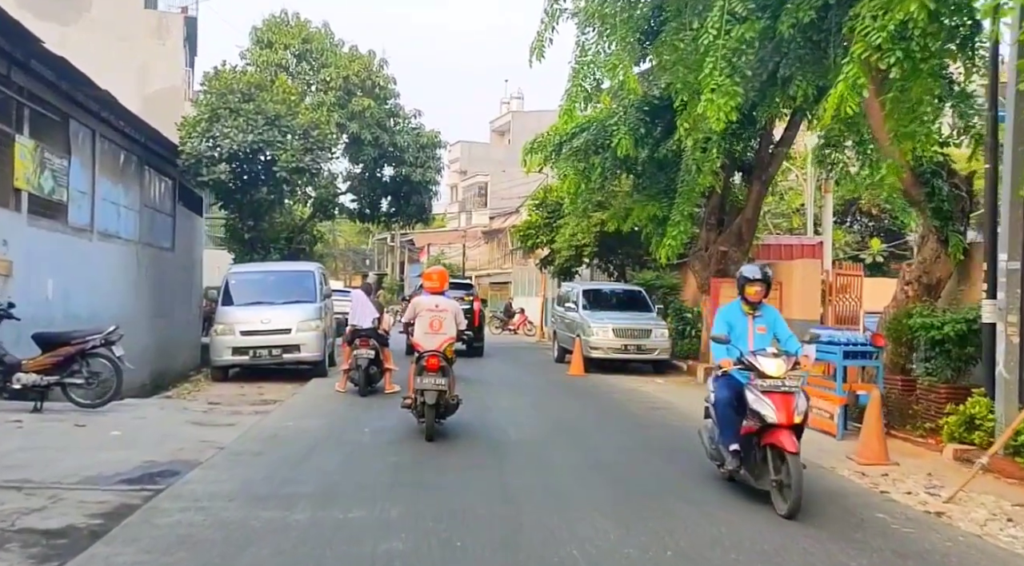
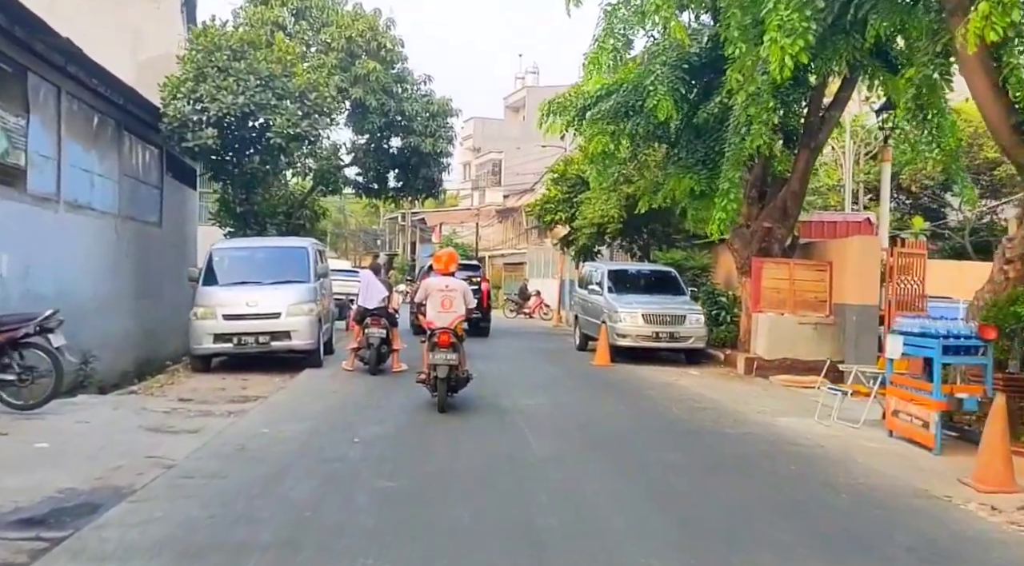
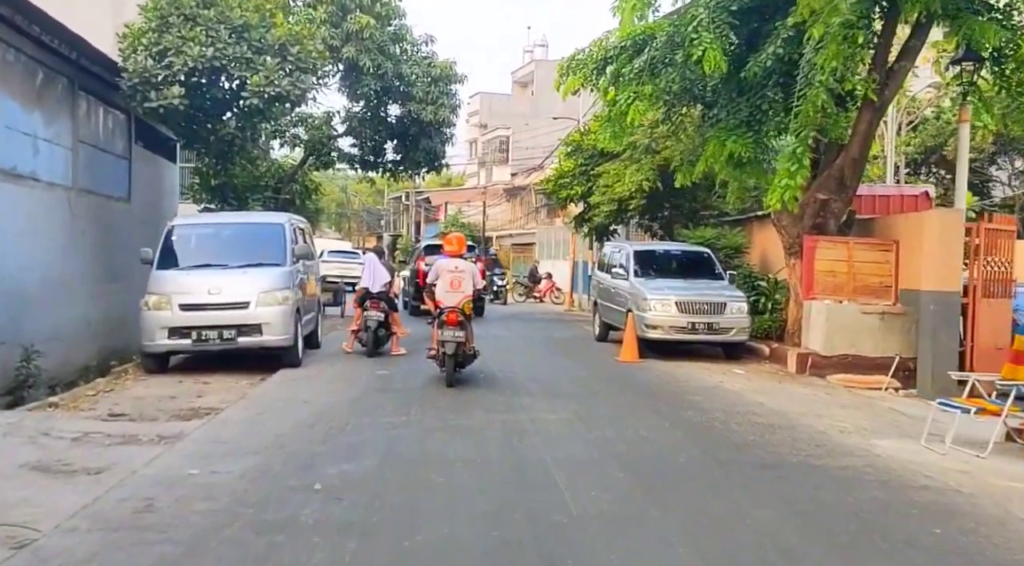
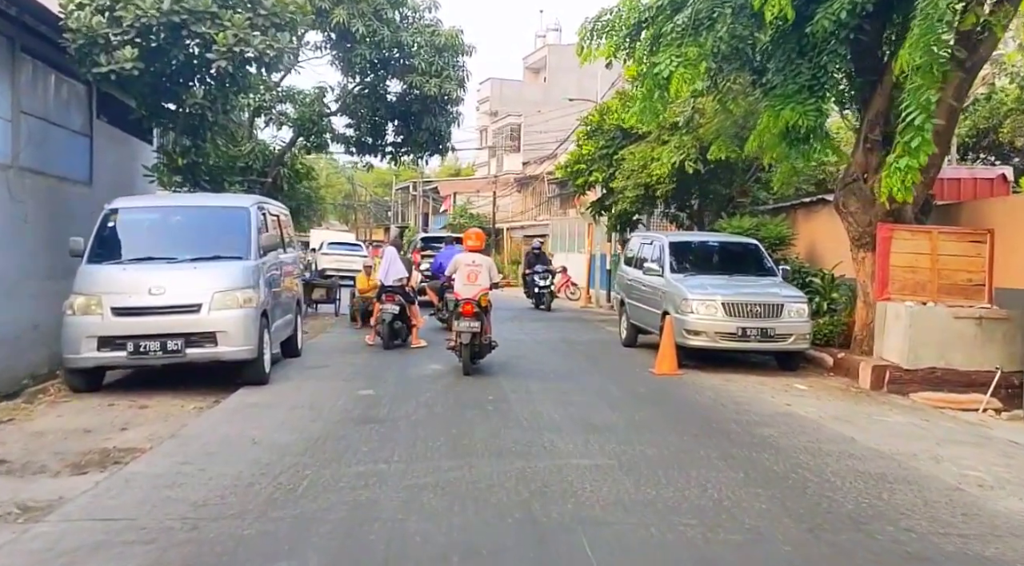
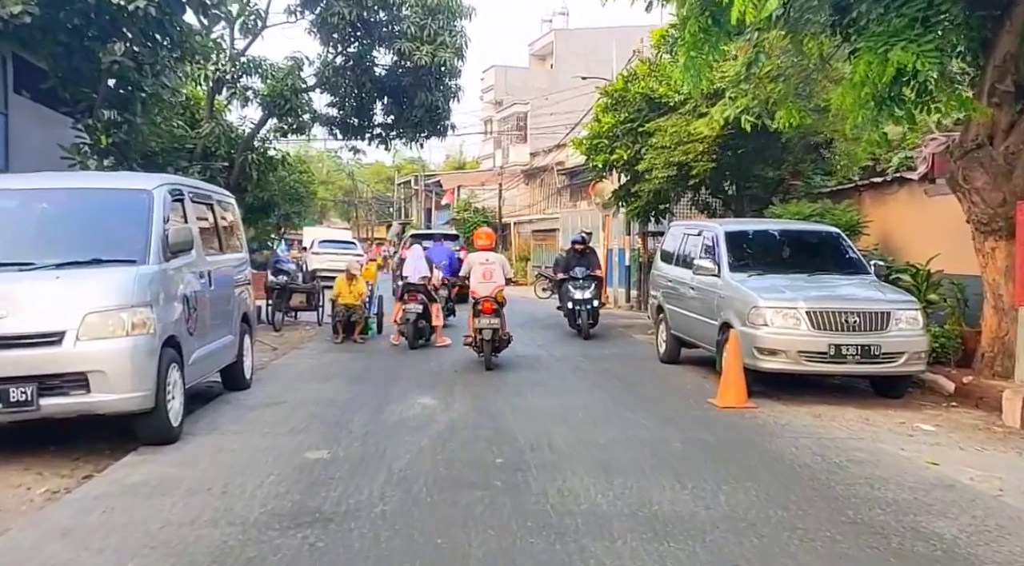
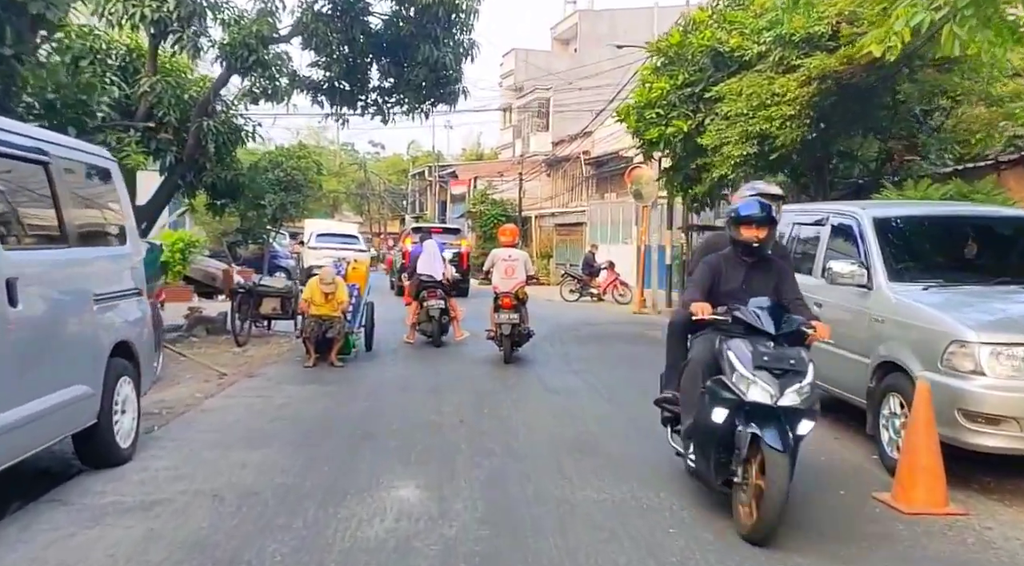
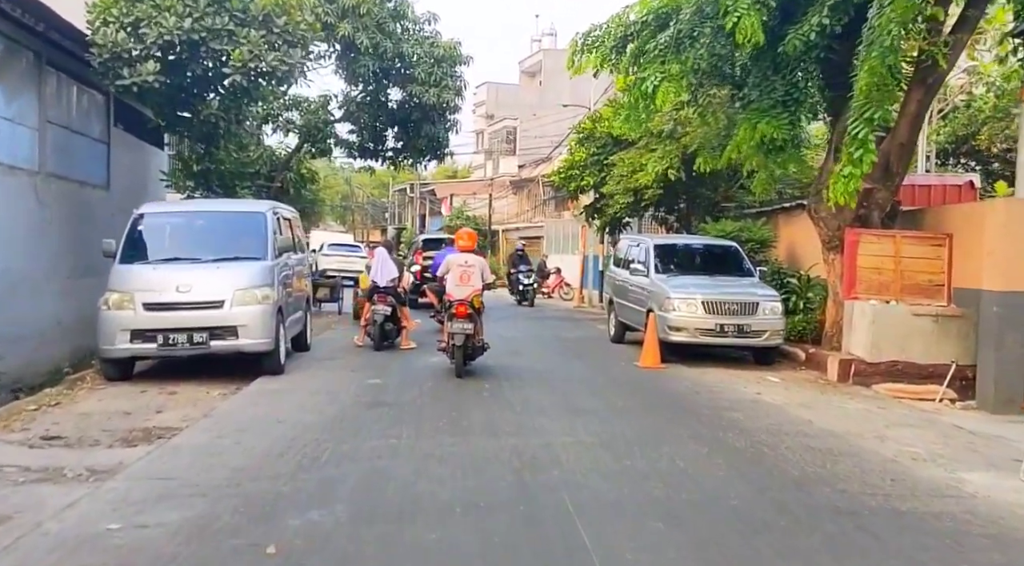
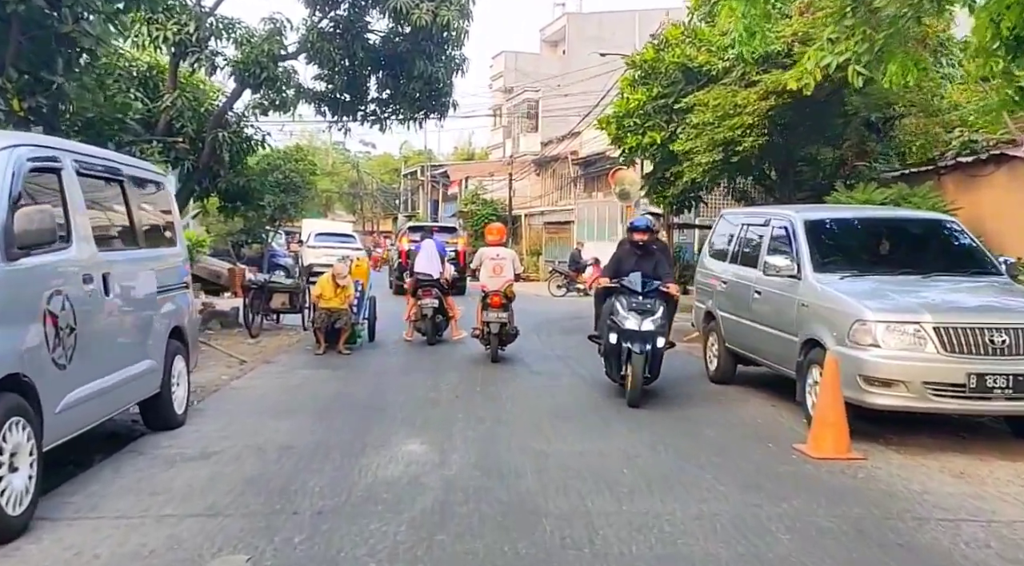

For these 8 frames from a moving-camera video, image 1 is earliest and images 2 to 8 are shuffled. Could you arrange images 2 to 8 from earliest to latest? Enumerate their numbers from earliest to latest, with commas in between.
2, 3, 7, 4, 5, 8, 6
